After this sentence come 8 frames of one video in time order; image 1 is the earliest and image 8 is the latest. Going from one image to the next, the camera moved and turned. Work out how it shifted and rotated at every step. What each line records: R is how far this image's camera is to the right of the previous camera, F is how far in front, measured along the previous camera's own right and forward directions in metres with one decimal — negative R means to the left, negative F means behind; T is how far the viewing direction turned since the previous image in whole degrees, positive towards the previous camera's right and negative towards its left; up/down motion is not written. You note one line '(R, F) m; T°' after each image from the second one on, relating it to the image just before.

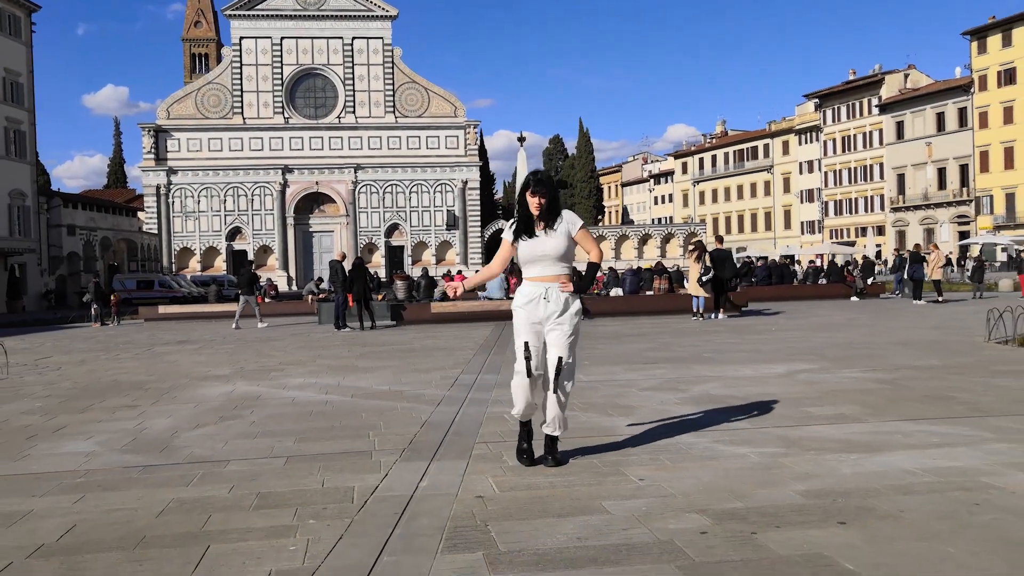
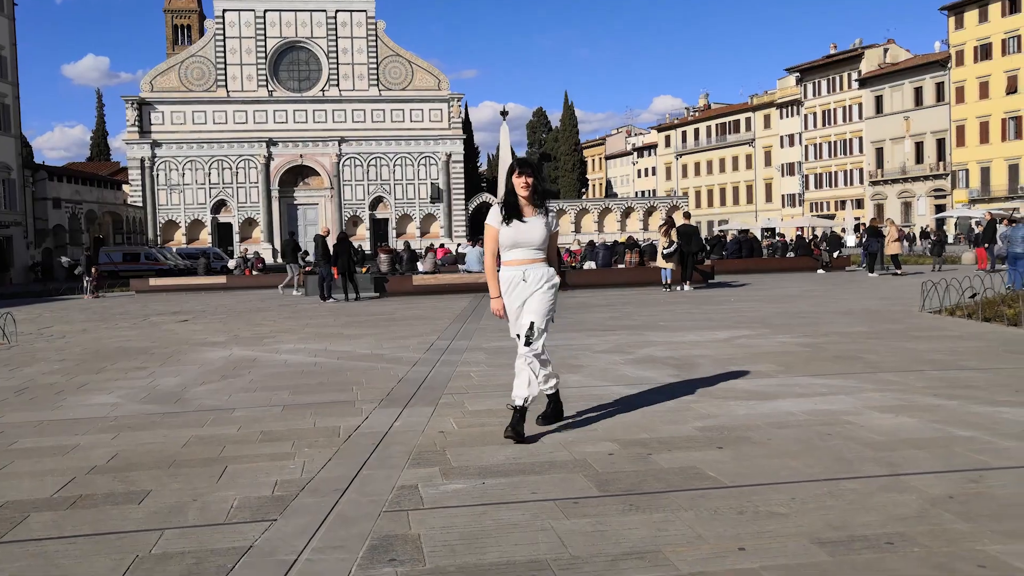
(+0.2, -1.2) m; +1°
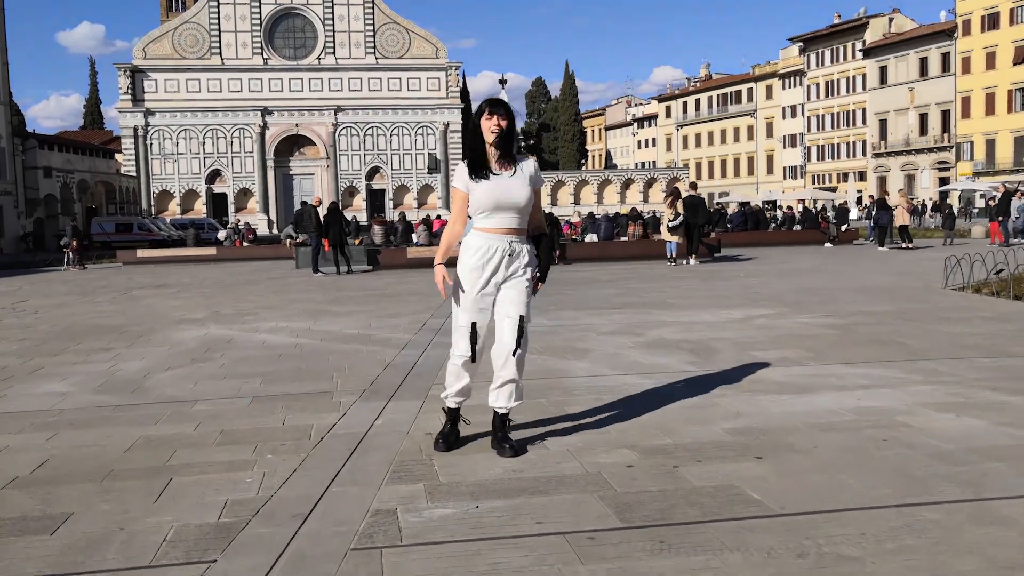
(0.0, +0.9) m; 0°
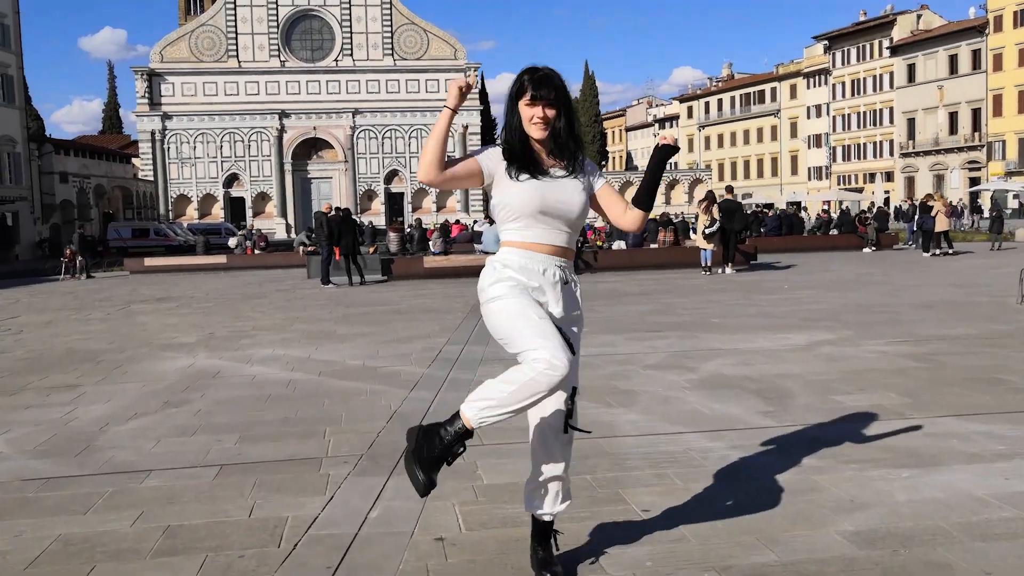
(-0.1, +1.4) m; -1°
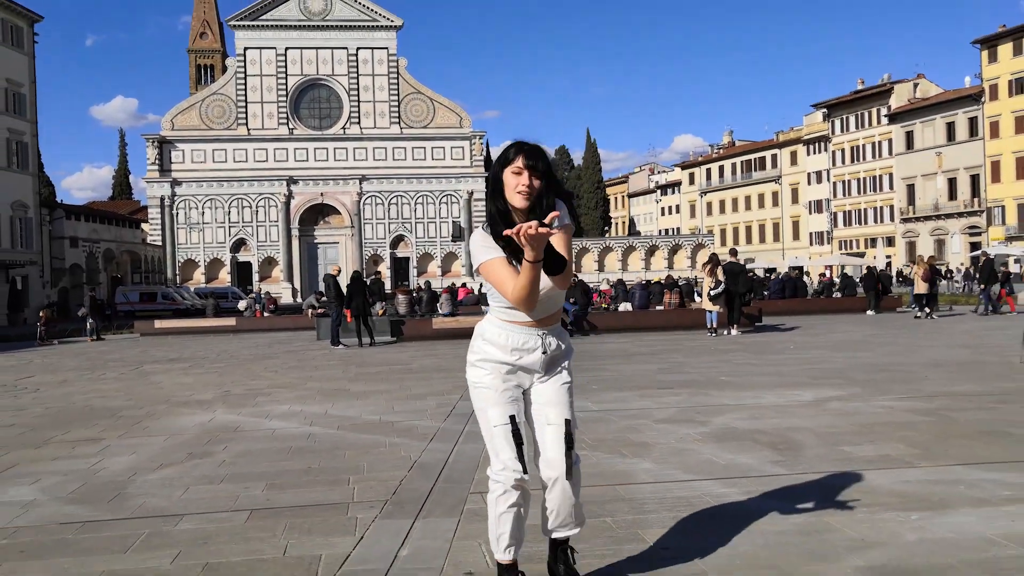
(-0.1, -0.2) m; 0°
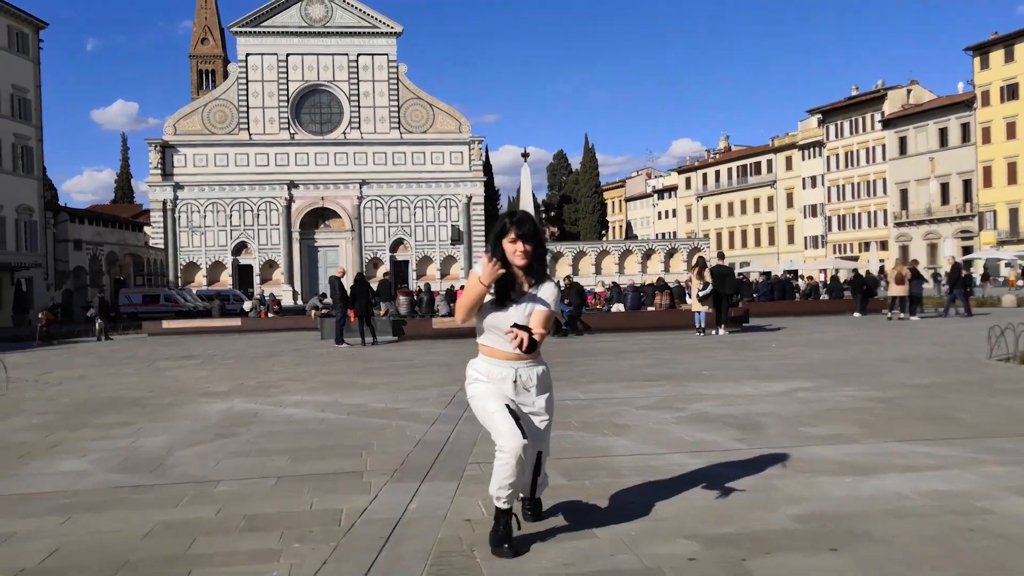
(0.0, -0.8) m; 0°
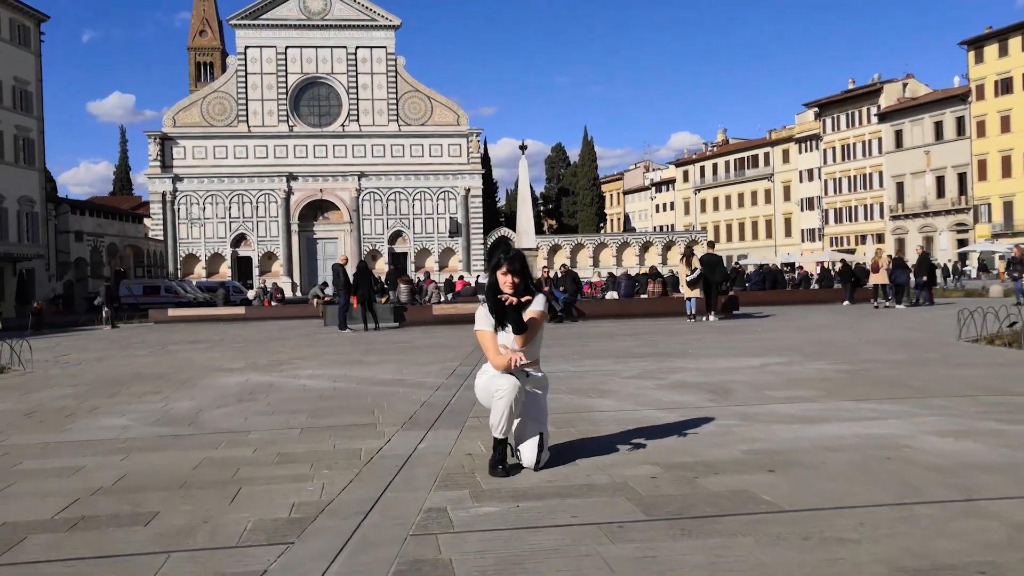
(0.0, -0.9) m; 0°
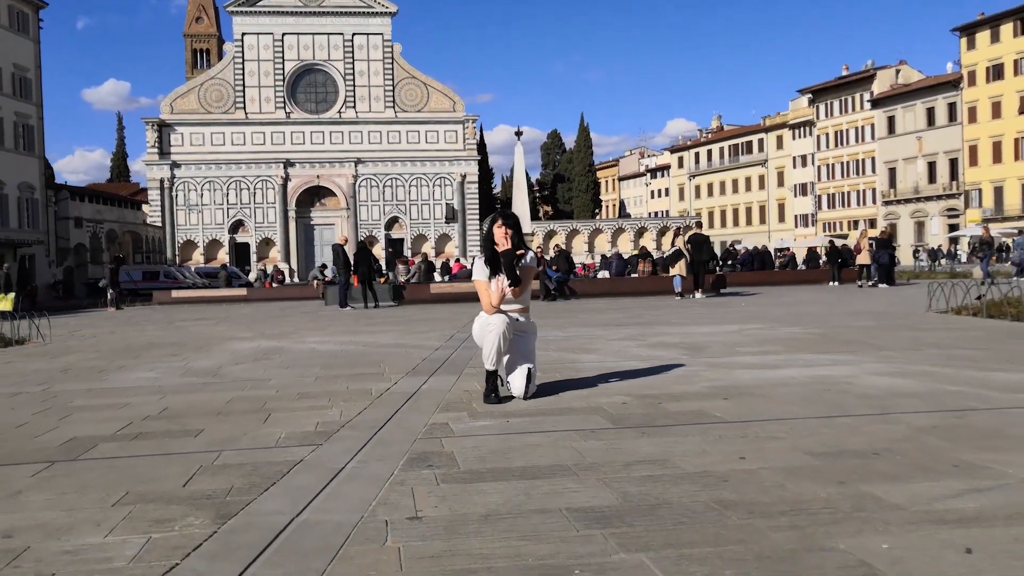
(0.0, -0.8) m; 0°
